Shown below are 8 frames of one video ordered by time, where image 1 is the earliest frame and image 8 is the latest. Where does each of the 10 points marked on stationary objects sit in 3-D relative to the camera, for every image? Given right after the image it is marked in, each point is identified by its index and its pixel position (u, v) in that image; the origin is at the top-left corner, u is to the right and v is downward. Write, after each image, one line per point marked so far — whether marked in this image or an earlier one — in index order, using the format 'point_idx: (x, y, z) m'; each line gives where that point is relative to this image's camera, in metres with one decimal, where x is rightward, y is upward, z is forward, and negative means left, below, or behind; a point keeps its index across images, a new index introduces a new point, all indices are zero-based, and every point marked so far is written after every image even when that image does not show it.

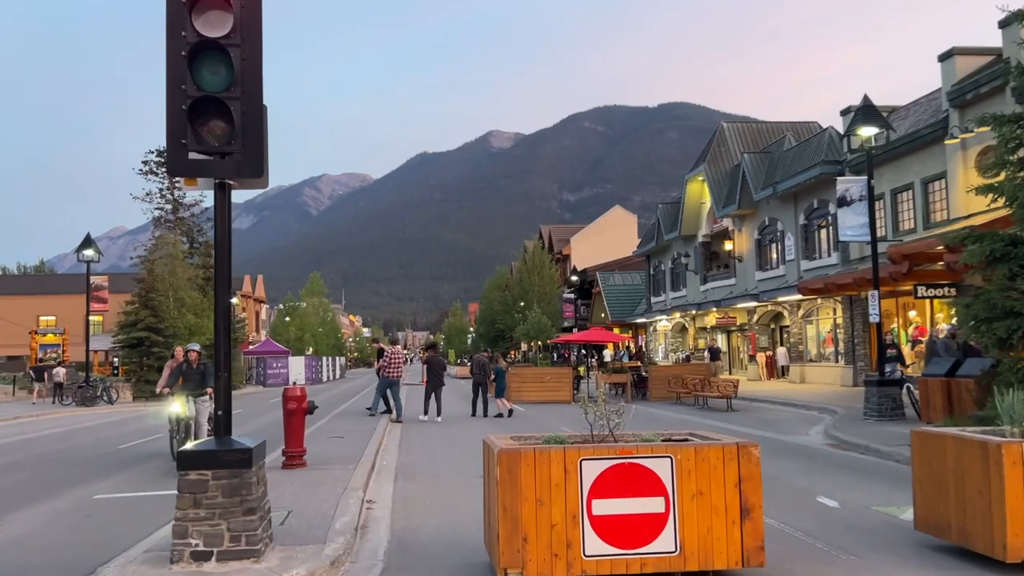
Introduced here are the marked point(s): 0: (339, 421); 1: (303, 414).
0: (-4.1, -3.1, +19.6) m
1: (-2.7, -1.6, +10.8) m
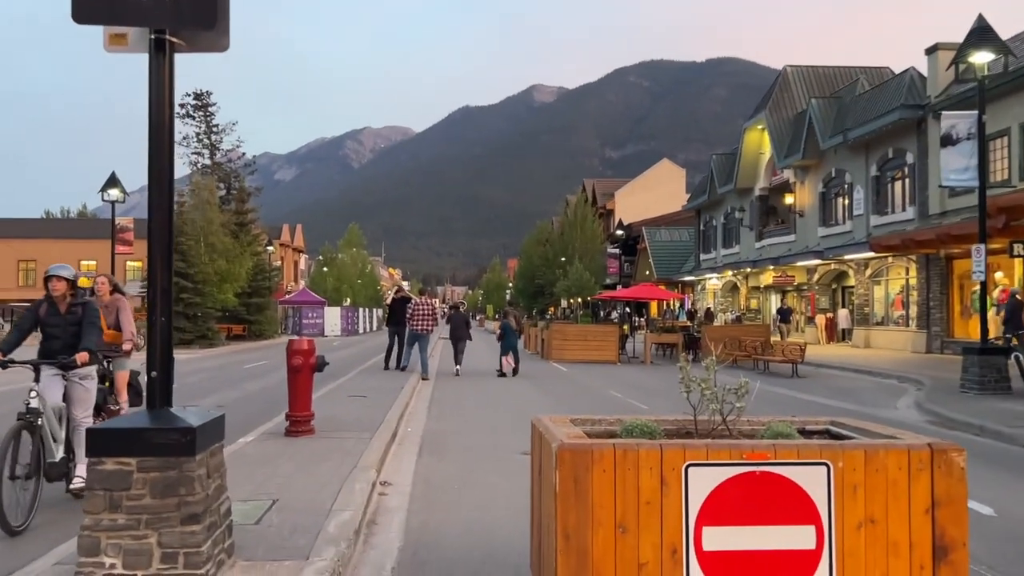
0: (-3.2, -1.9, +17.9) m
1: (-2.2, -0.9, +9.0) m
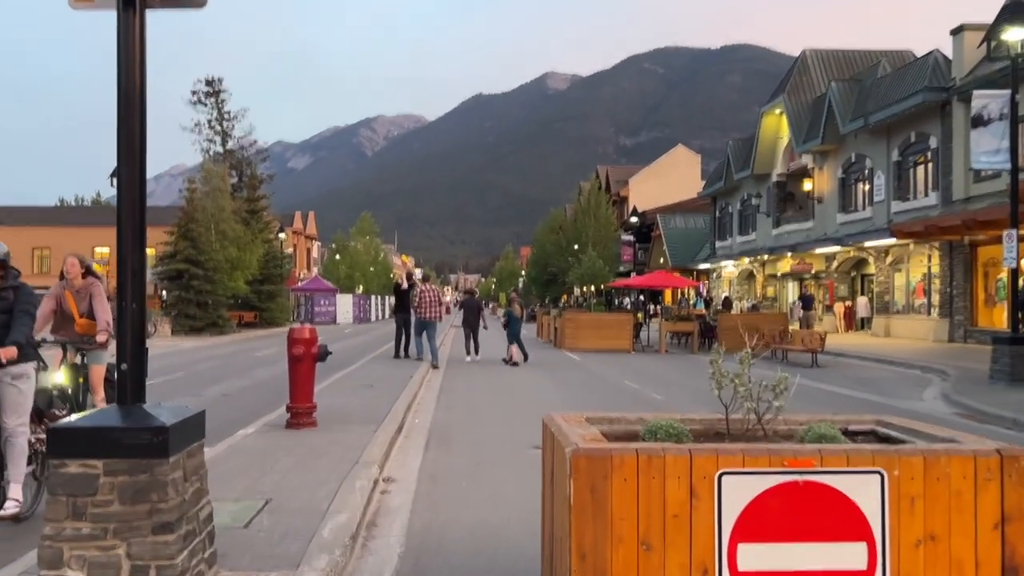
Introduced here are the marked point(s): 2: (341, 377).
0: (-2.9, -1.7, +17.5) m
1: (-2.1, -0.8, +8.6) m
2: (-2.9, -1.5, +14.2) m
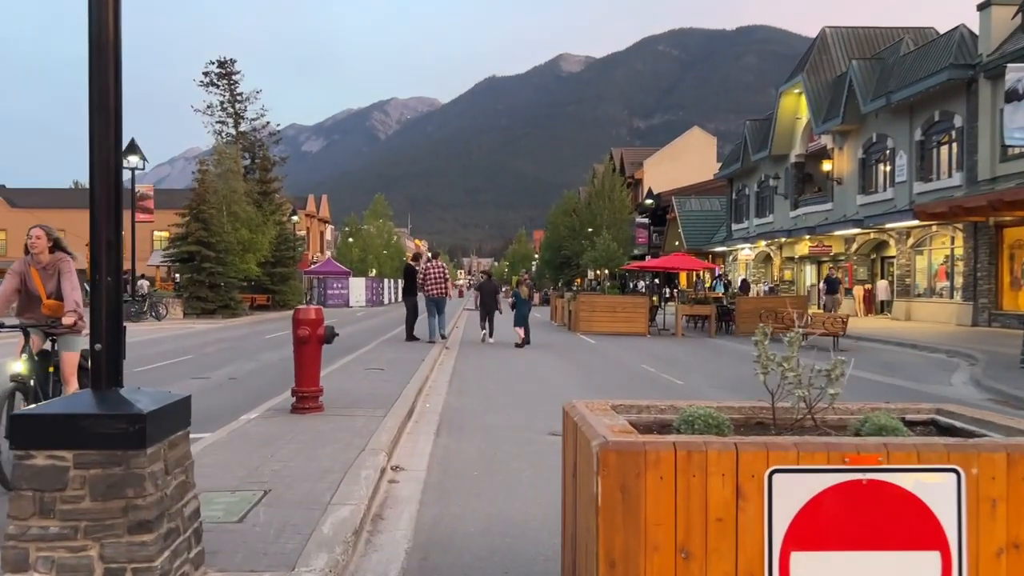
0: (-2.6, -1.3, +17.2) m
1: (-1.9, -0.5, +8.2) m
2: (-2.7, -1.2, +13.8) m
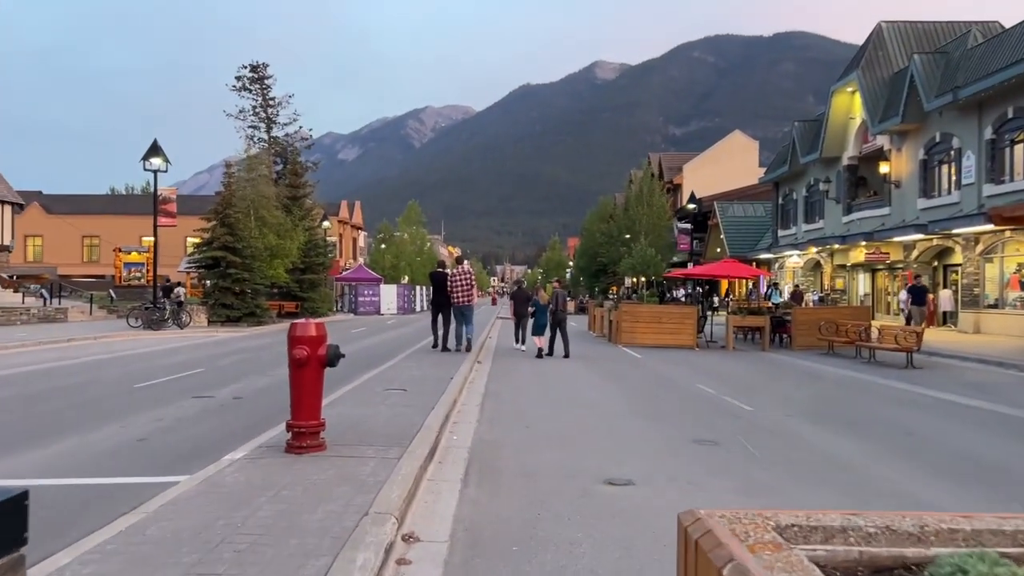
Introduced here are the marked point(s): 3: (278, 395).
0: (-1.9, -1.4, +15.7) m
1: (-1.5, -0.6, +6.7) m
2: (-2.1, -1.3, +12.3) m
3: (-3.4, -1.6, +12.4) m
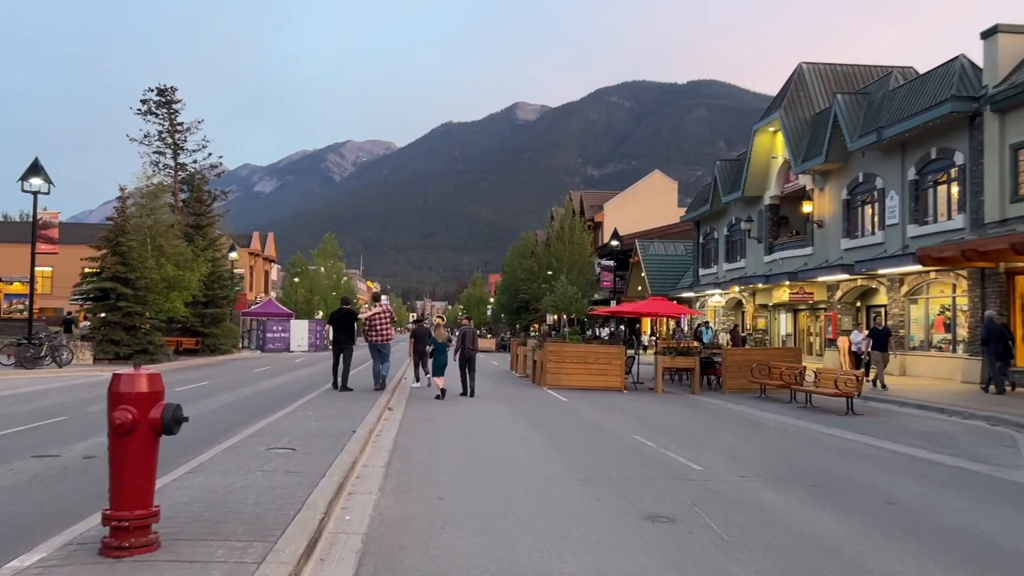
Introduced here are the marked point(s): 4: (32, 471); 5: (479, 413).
0: (-3.3, -2.0, +13.7) m
1: (-2.1, -0.8, +4.9) m
2: (-3.2, -1.8, +10.4) m
3: (-4.5, -2.0, +10.3) m
4: (-5.2, -2.0, +9.0) m
5: (-0.5, -2.4, +15.5) m
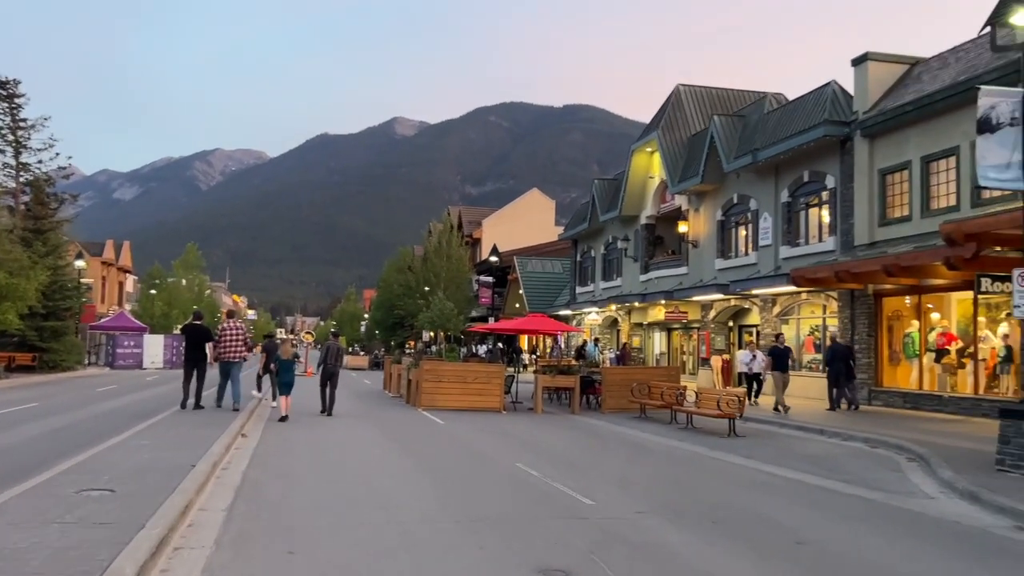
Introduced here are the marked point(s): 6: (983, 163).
0: (-5.2, -2.2, +11.9) m
1: (-2.7, -0.8, +3.3) m
2: (-4.6, -1.9, +8.6) m
3: (-5.9, -2.1, +8.3) m
4: (-6.4, -2.0, +7.0) m
5: (-2.7, -2.6, +14.0) m
6: (+6.2, +1.6, +11.1) m
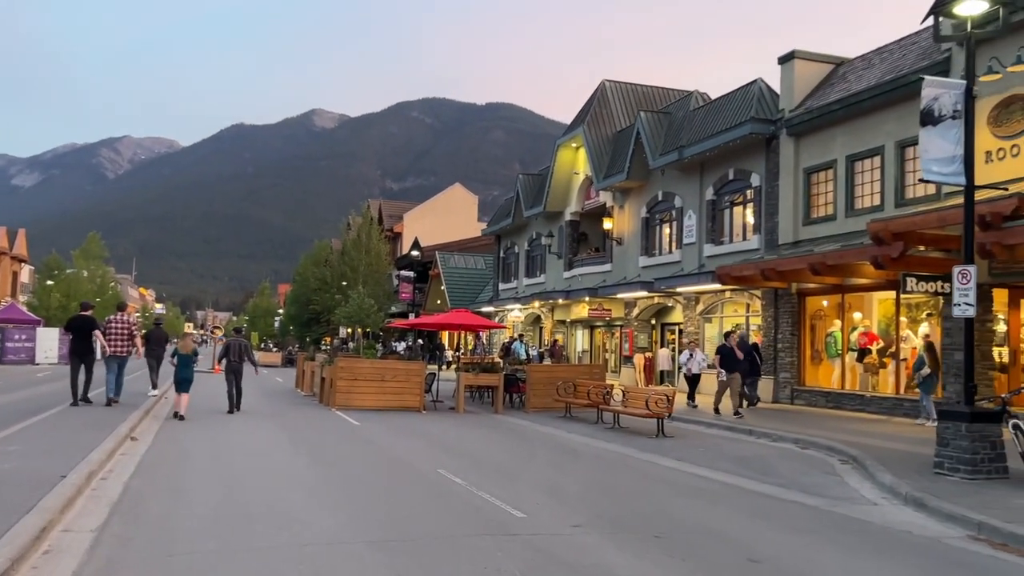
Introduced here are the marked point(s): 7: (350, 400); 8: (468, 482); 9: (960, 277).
0: (-6.2, -2.0, +10.5) m
1: (-2.8, -0.7, +2.2) m
2: (-5.3, -1.7, +7.3) m
3: (-6.6, -1.9, +6.9) m
4: (-6.9, -1.8, +5.5) m
5: (-4.0, -2.4, +12.8) m
6: (+5.3, +1.6, +10.8) m
7: (-3.9, -2.7, +19.9) m
8: (-0.5, -2.2, +9.5) m
9: (+5.8, +0.1, +11.3) m
